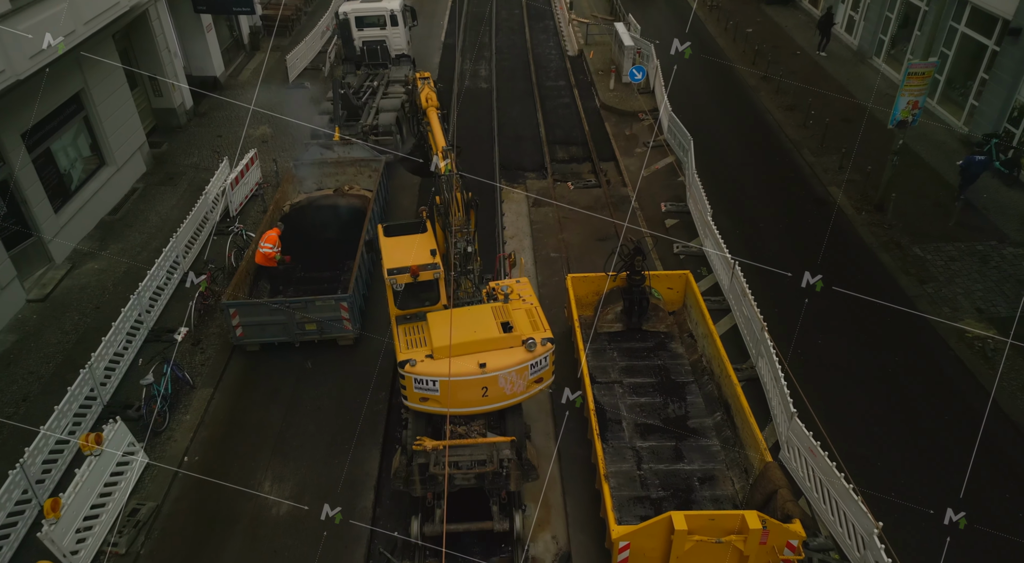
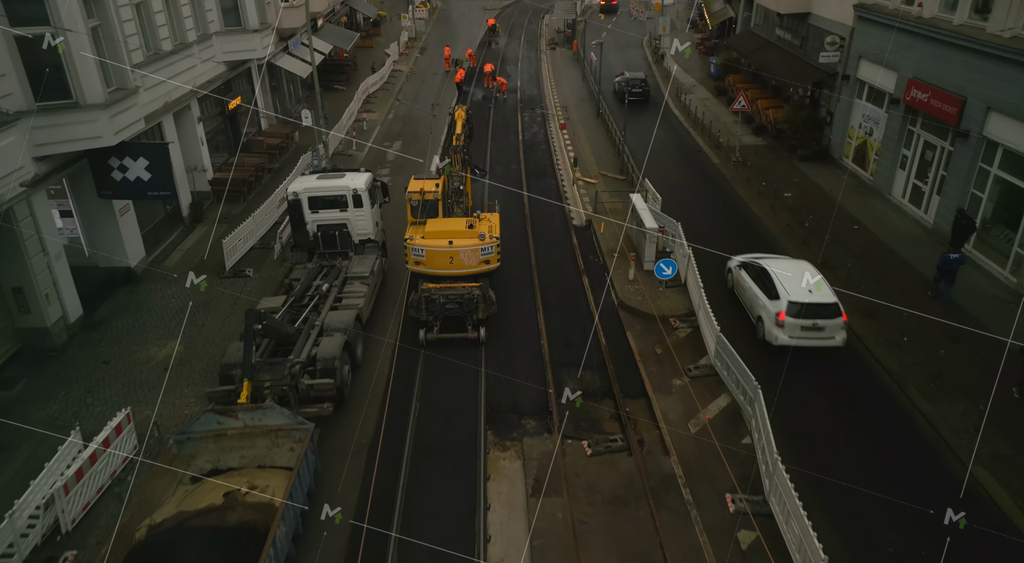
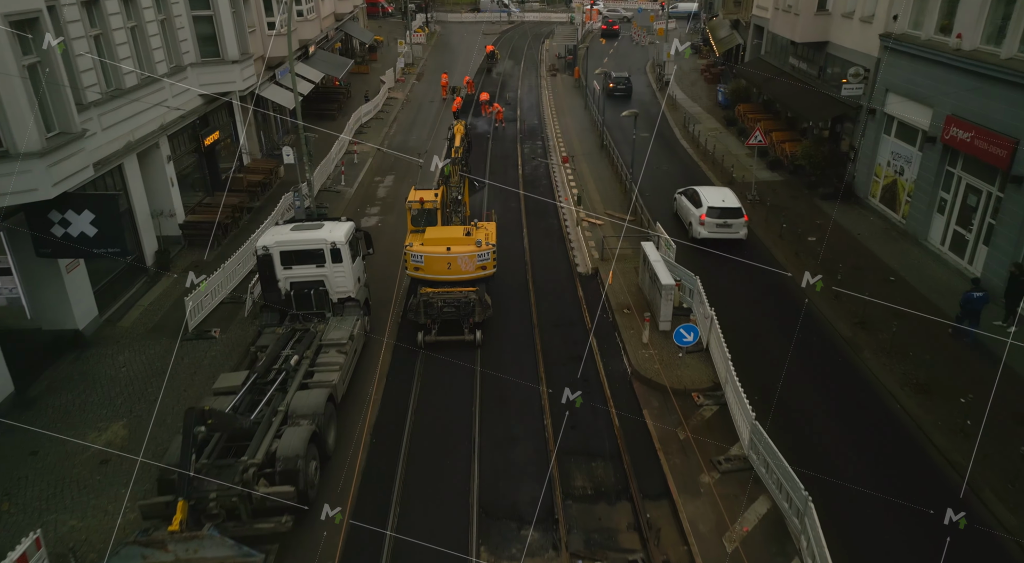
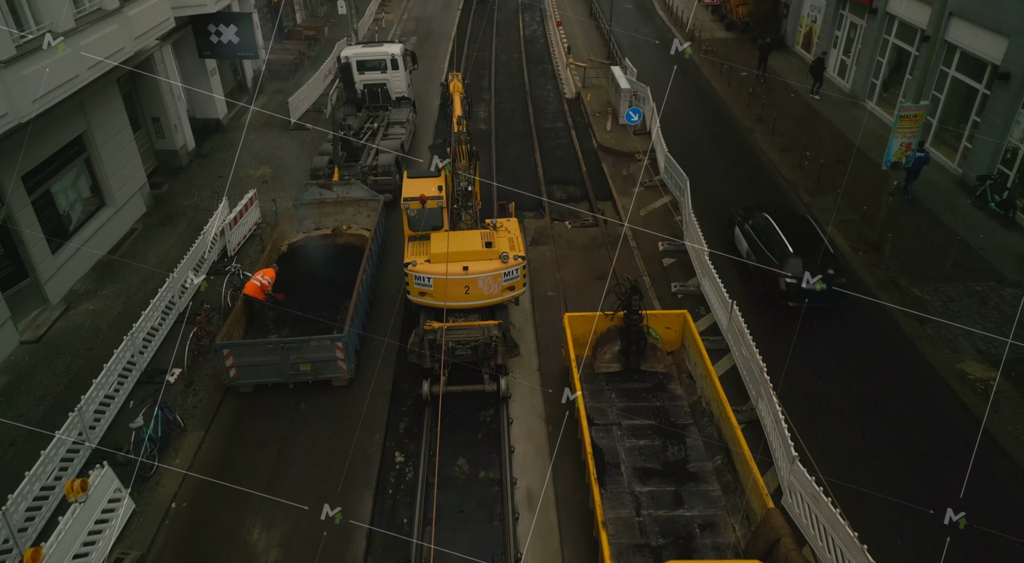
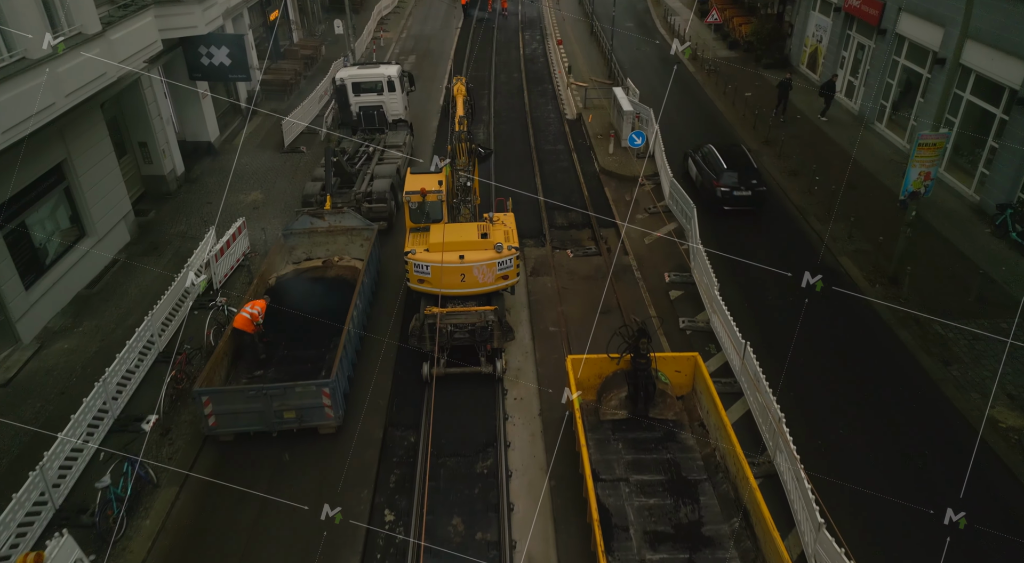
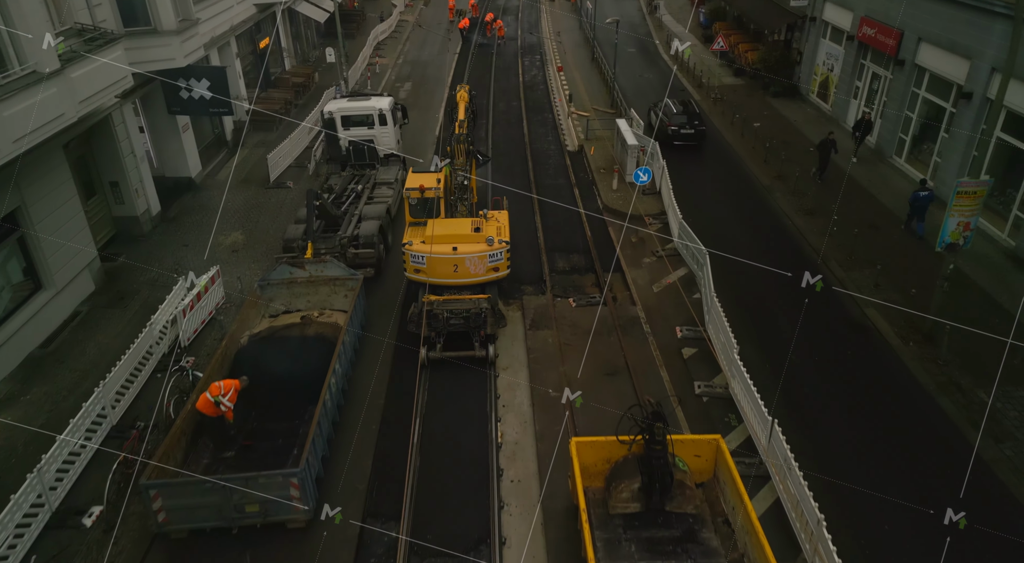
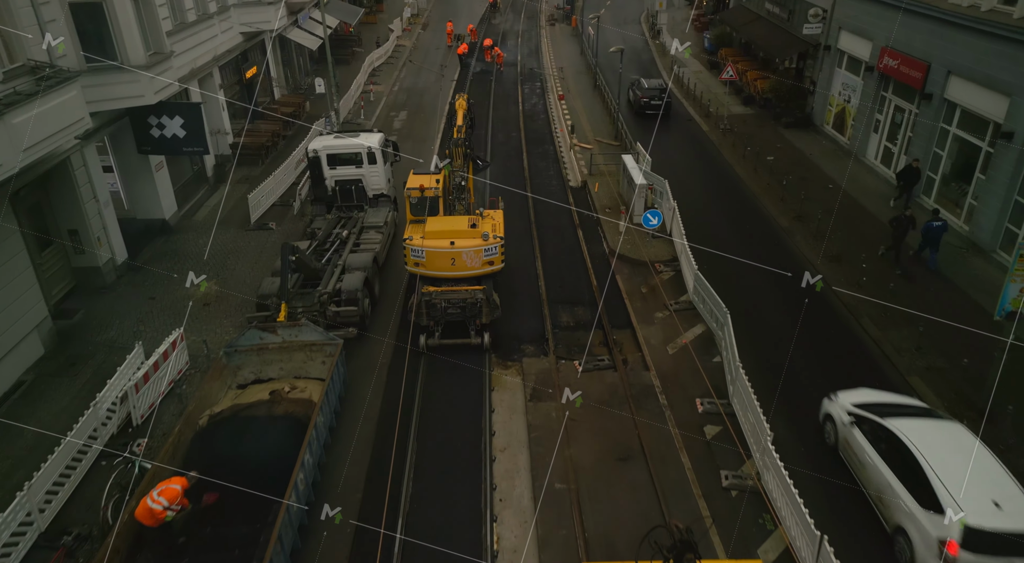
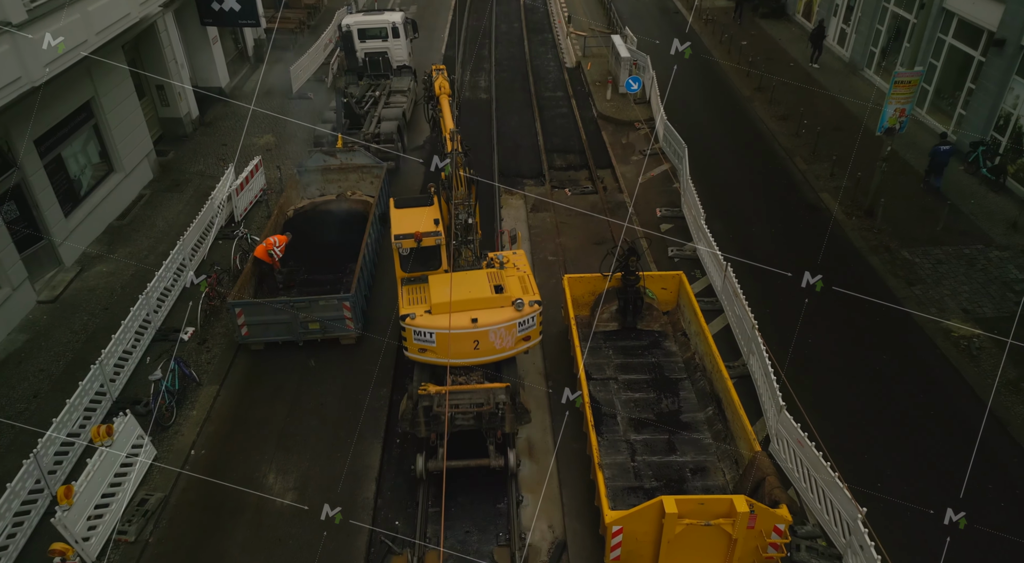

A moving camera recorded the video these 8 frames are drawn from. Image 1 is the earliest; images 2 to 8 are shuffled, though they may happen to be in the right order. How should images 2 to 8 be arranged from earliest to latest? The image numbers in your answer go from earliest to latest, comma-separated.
8, 4, 5, 6, 7, 2, 3
